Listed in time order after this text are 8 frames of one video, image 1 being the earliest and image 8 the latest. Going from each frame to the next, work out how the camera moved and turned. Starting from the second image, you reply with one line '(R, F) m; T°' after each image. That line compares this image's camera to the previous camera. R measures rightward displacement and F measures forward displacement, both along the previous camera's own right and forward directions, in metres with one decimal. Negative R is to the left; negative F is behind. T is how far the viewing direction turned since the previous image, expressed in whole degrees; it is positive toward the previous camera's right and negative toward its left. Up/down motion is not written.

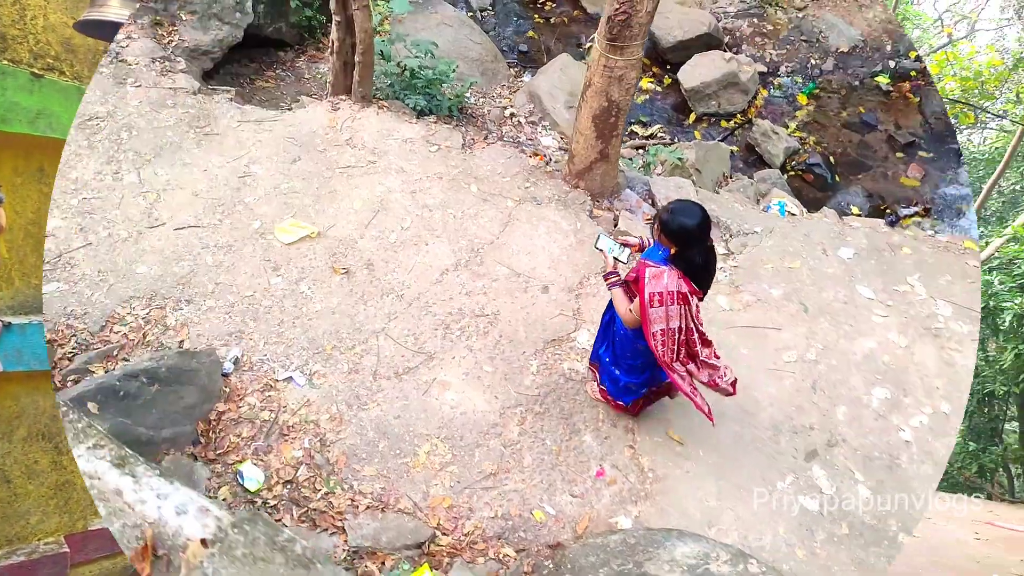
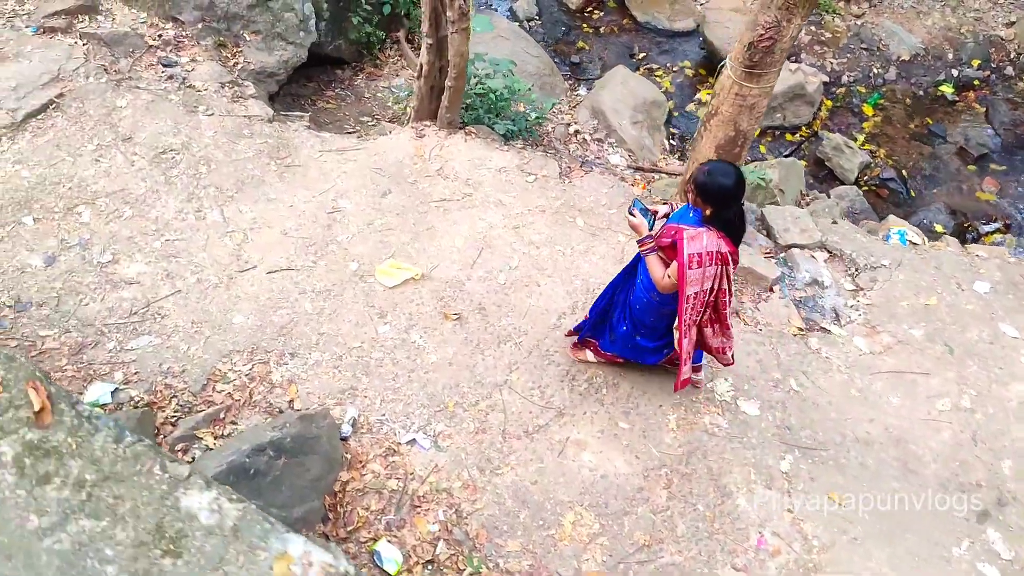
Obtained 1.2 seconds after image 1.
(-0.7, +0.3) m; +1°
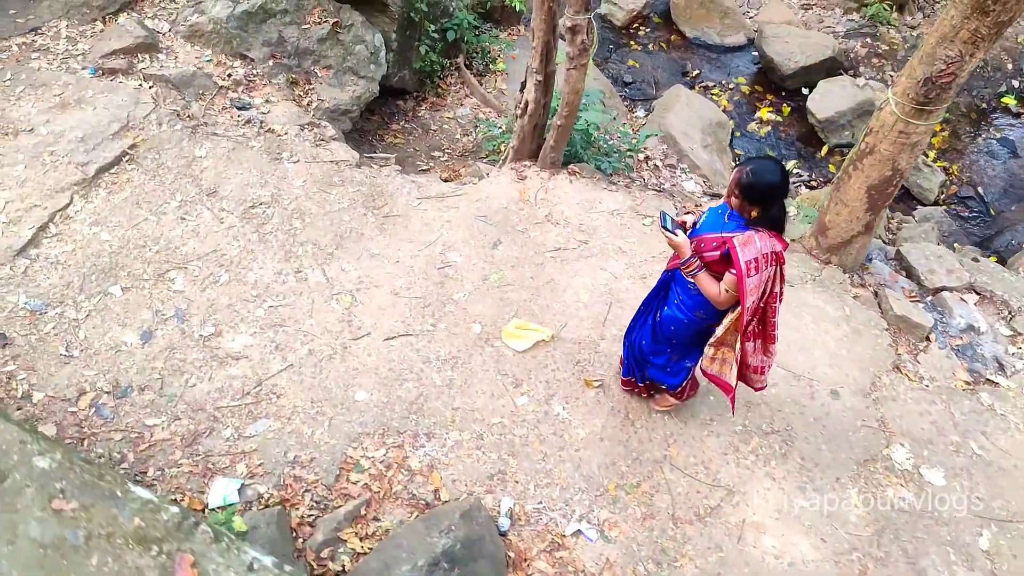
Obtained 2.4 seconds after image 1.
(-0.8, +0.4) m; +1°
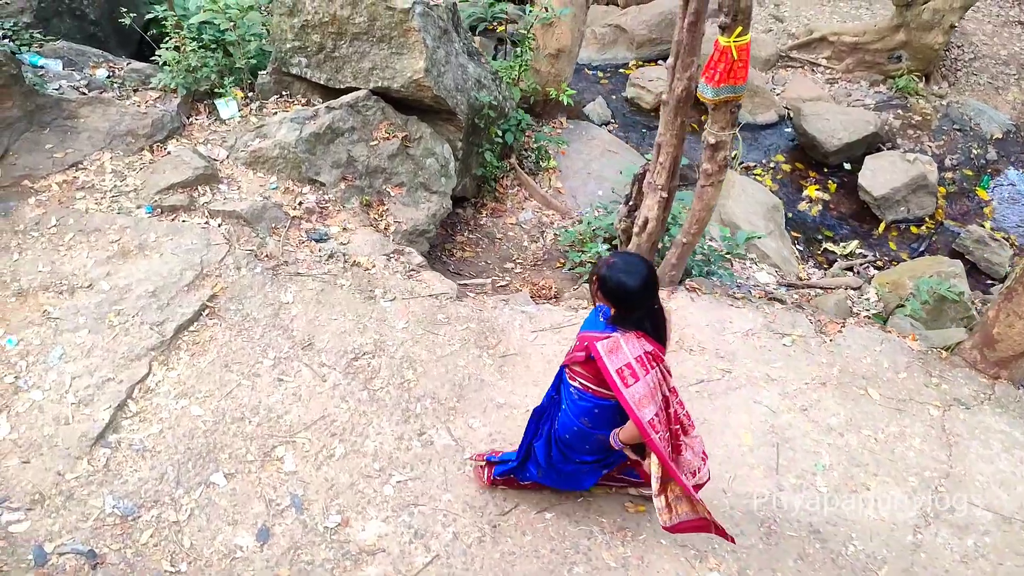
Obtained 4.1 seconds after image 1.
(-0.9, +0.5) m; +3°
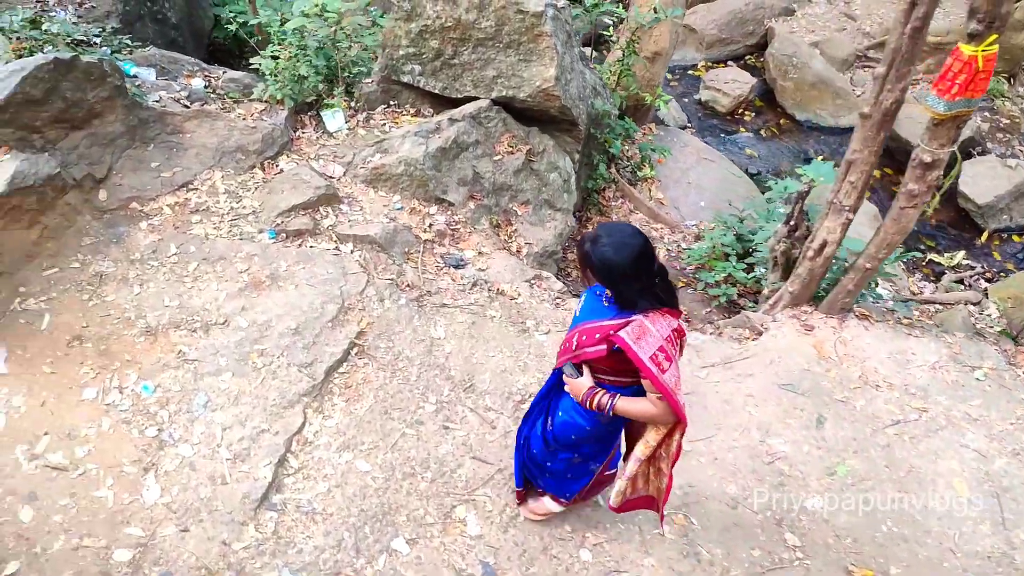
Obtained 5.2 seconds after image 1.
(-0.8, +0.3) m; +1°
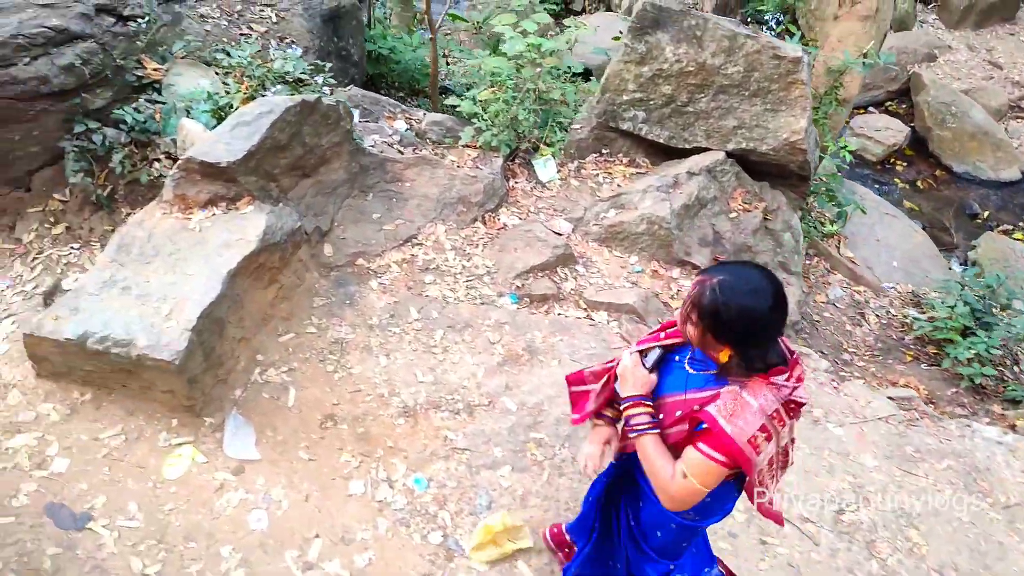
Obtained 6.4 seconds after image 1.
(-1.2, +0.4) m; -1°
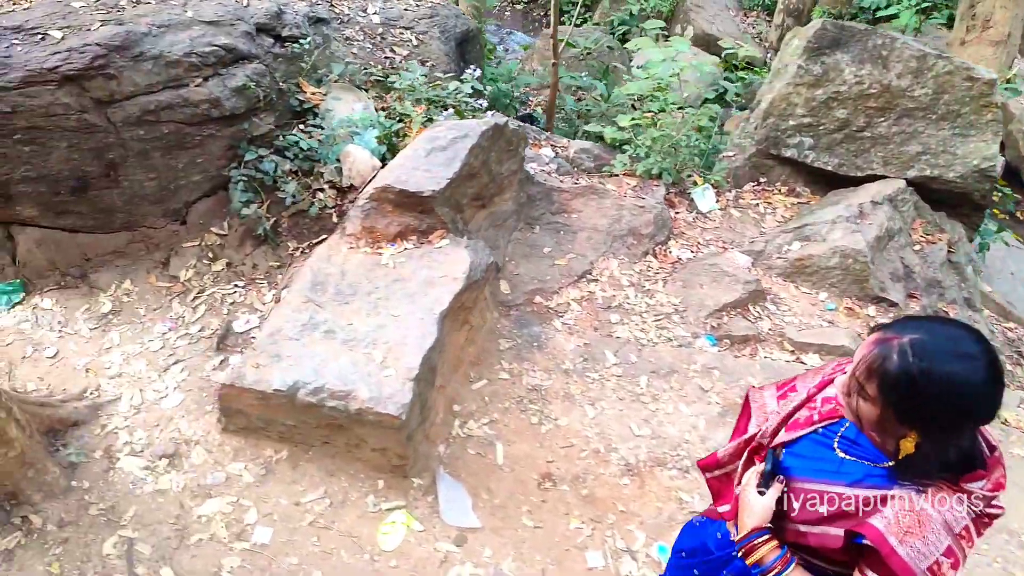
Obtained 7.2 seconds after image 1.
(-0.8, +0.3) m; 0°
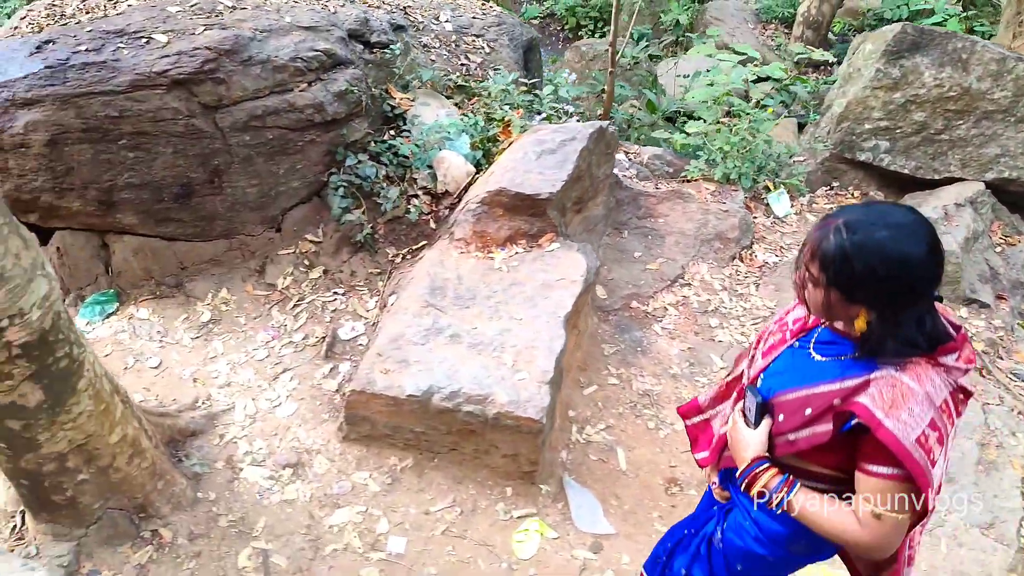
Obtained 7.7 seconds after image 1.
(-0.4, 0.0) m; +1°
